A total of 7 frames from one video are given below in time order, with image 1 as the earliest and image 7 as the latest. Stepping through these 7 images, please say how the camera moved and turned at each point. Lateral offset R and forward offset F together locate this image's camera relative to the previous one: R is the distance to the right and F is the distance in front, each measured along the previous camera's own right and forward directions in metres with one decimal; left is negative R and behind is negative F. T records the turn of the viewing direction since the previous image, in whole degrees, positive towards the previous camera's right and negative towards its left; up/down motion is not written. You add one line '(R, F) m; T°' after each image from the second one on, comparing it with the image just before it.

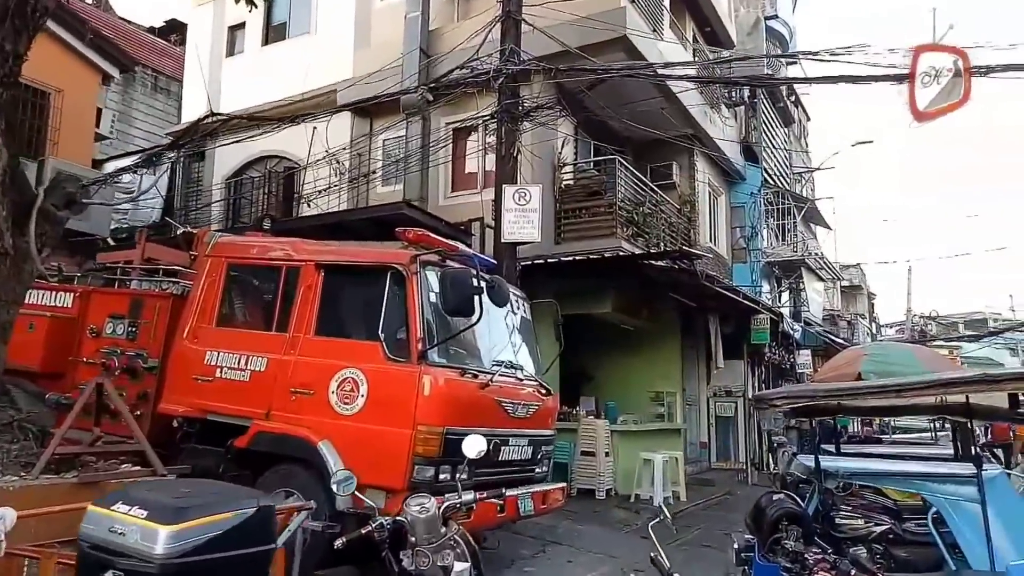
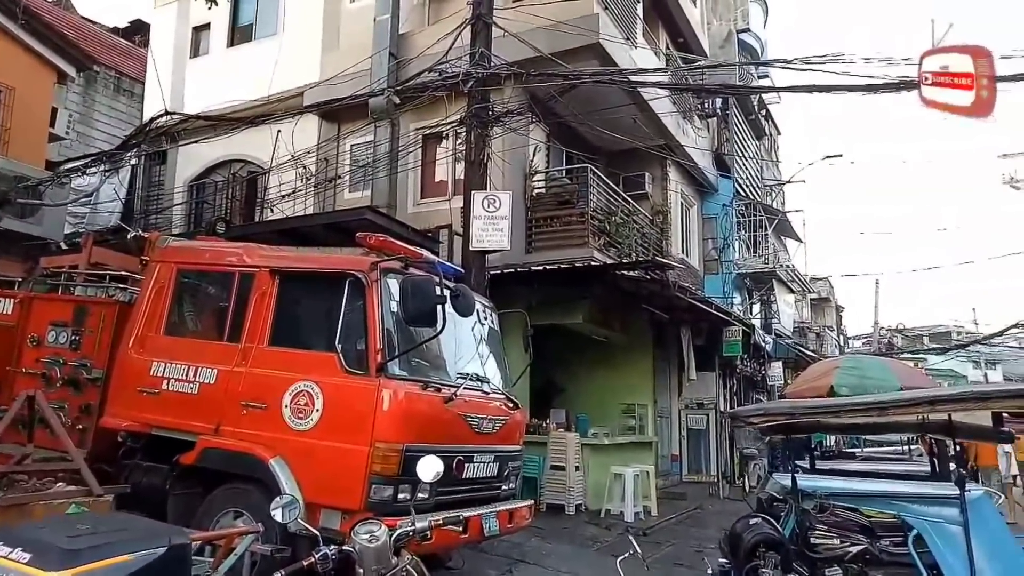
(+0.1, +0.3) m; +2°
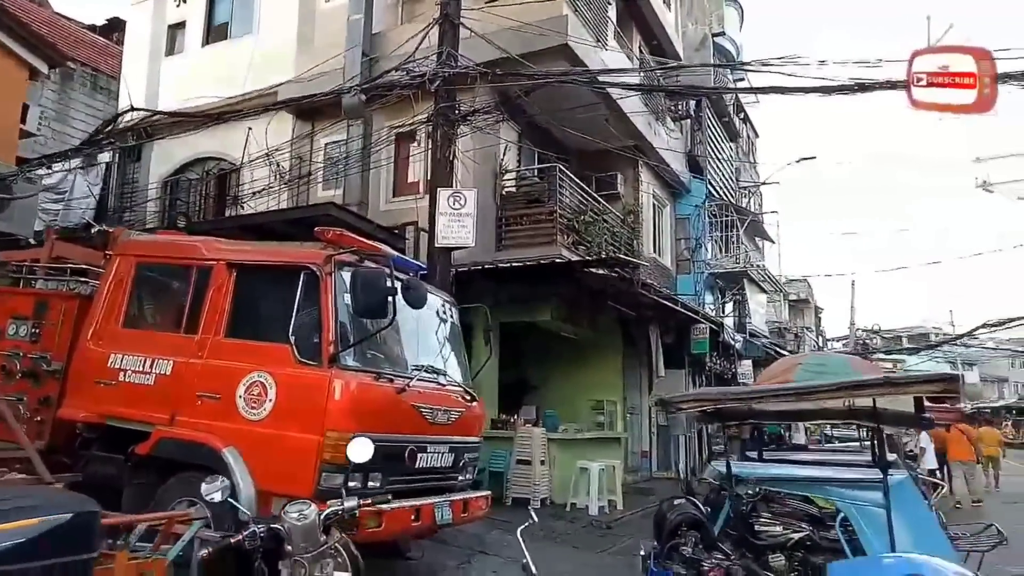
(+0.3, -0.1) m; +1°
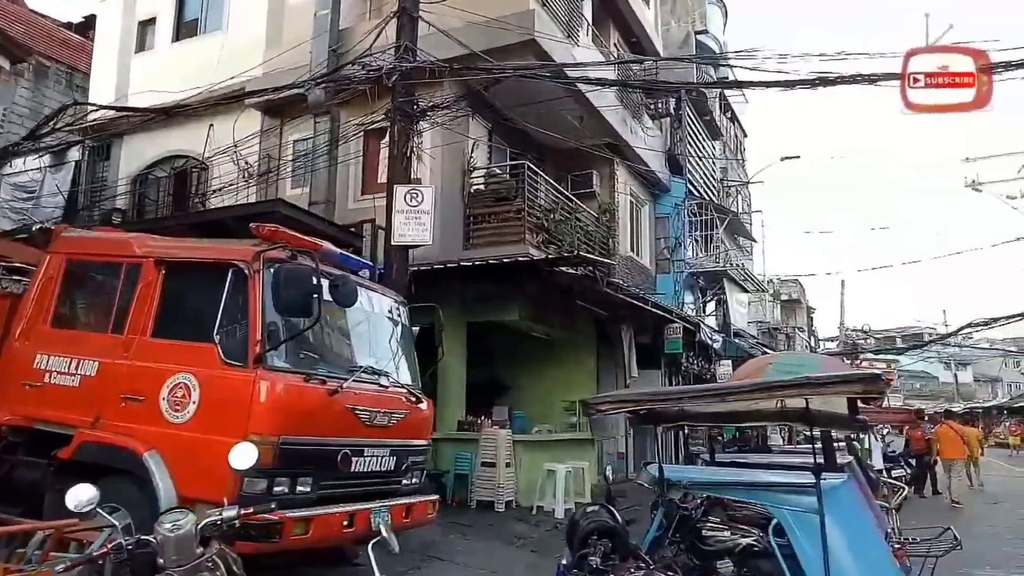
(+0.5, +0.2) m; 0°
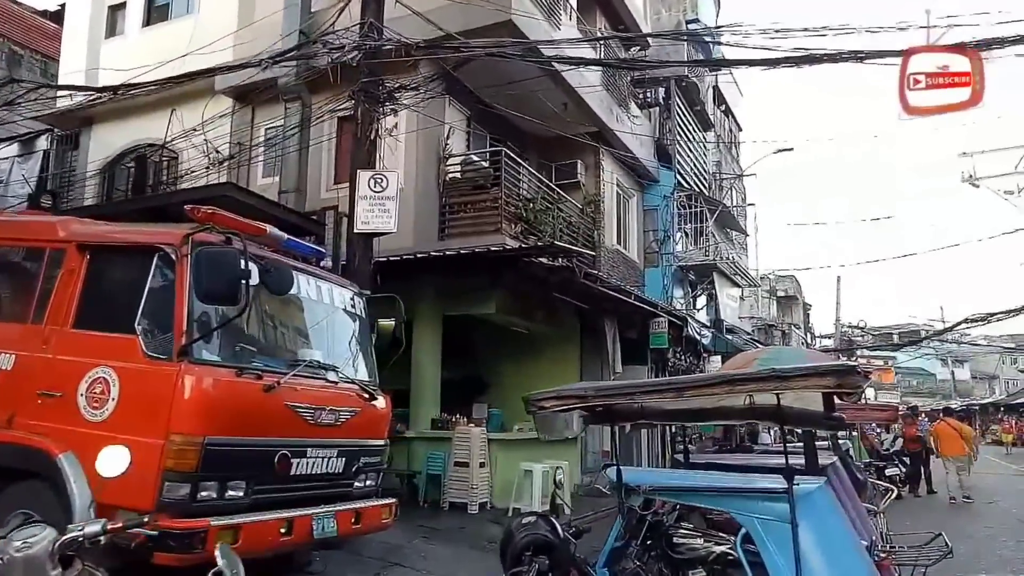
(+0.3, +0.5) m; 0°
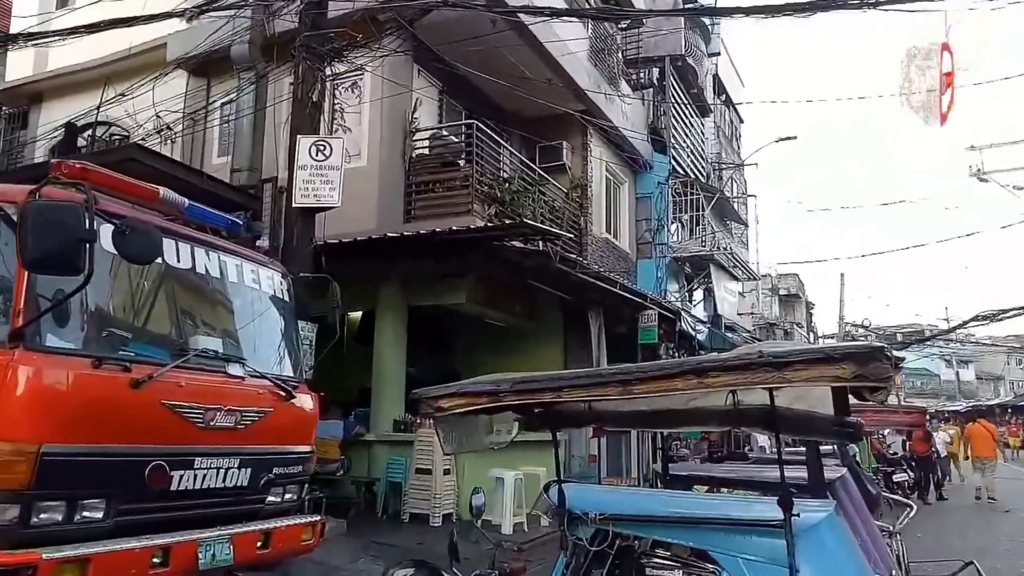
(+0.4, +1.0) m; 0°
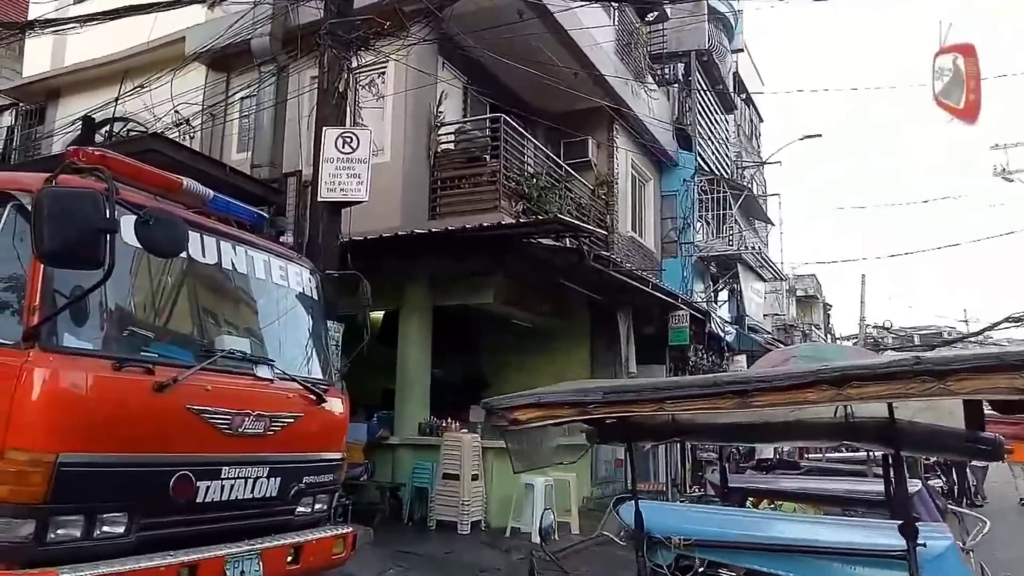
(-0.2, +0.3) m; -1°
